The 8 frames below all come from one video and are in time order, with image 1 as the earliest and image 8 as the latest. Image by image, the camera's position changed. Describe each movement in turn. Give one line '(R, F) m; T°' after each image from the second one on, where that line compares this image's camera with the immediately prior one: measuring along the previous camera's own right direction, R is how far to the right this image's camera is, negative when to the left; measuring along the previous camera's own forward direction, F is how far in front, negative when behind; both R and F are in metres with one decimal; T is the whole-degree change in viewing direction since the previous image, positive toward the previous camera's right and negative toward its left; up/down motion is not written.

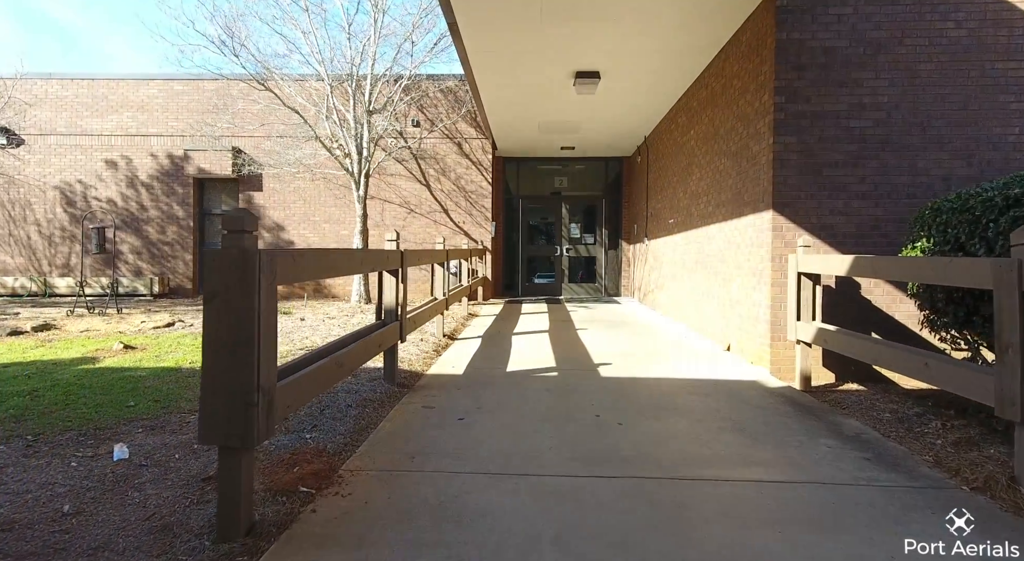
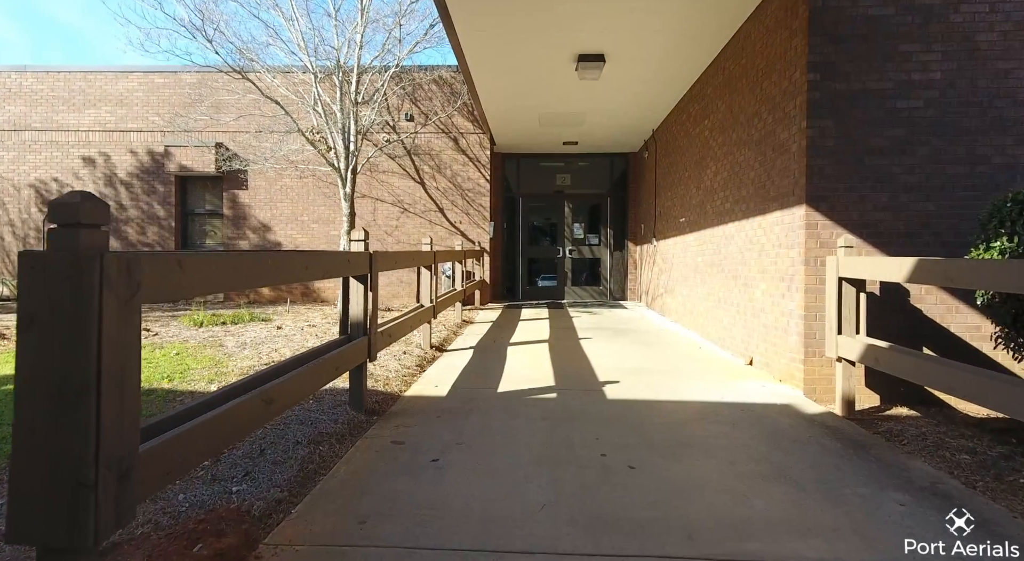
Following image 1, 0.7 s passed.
(+0.1, +0.7) m; 0°
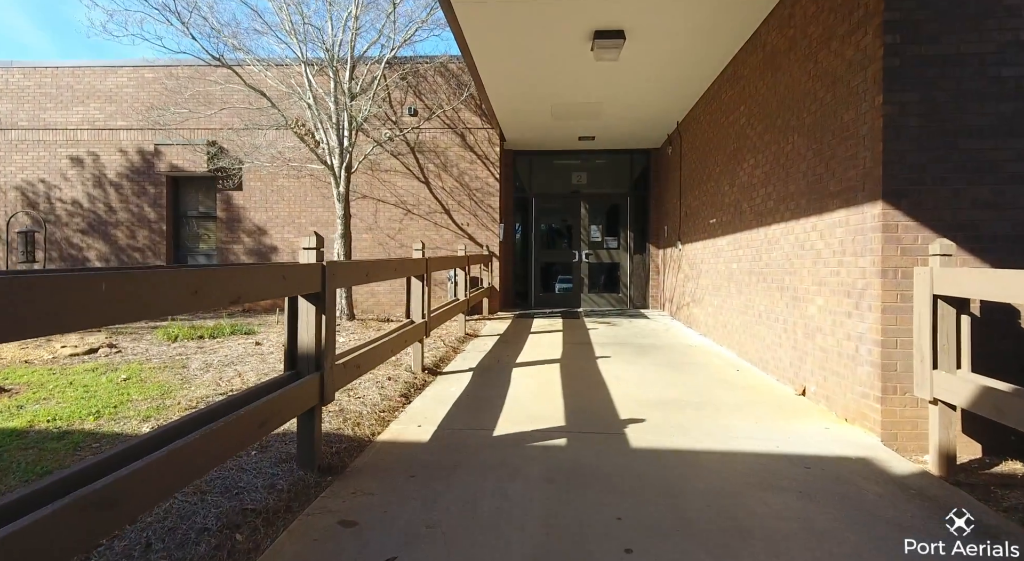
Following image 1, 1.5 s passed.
(+0.1, +0.8) m; -2°
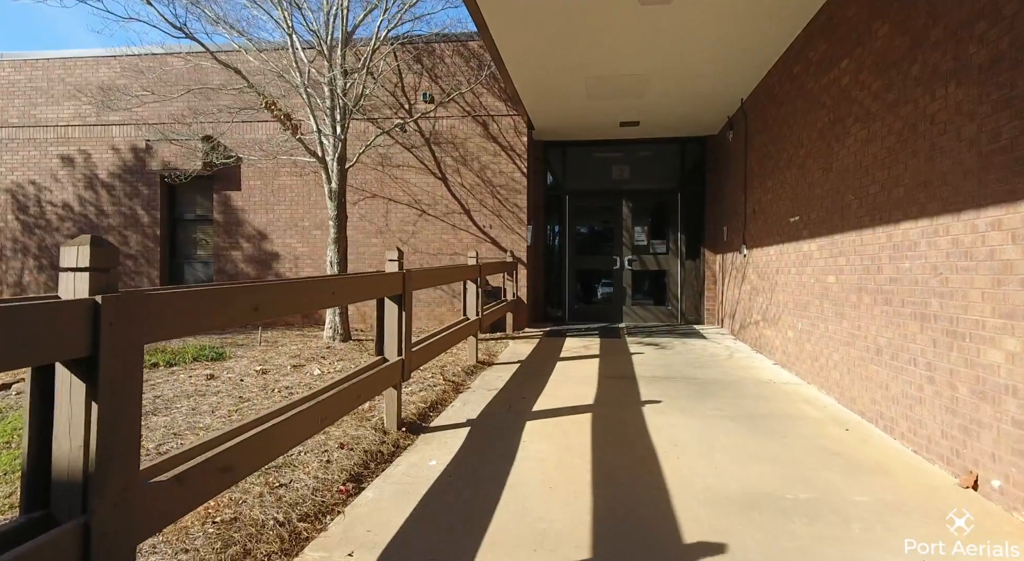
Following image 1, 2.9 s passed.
(+0.2, +1.5) m; -4°
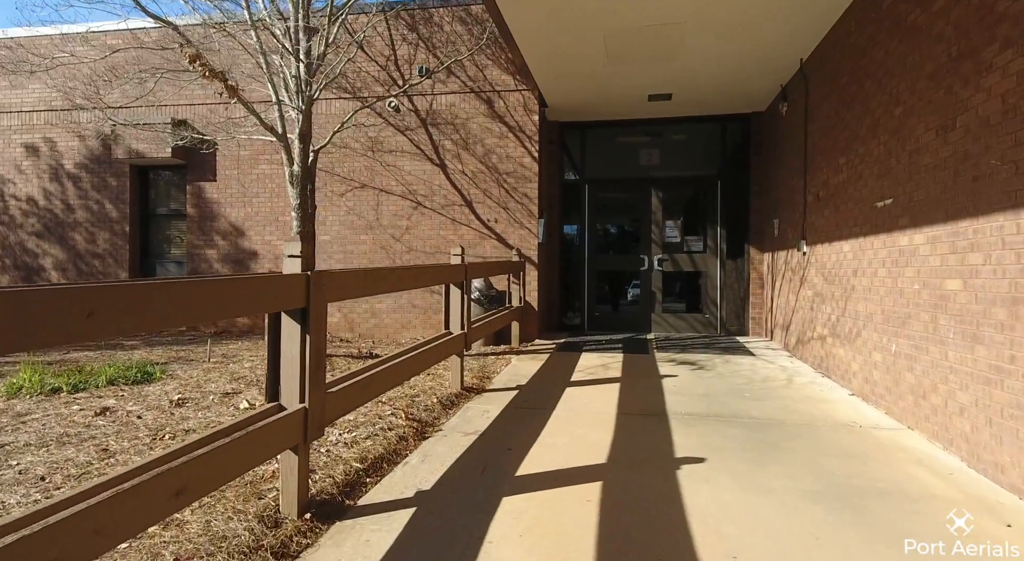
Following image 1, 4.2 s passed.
(+0.3, +1.3) m; -3°
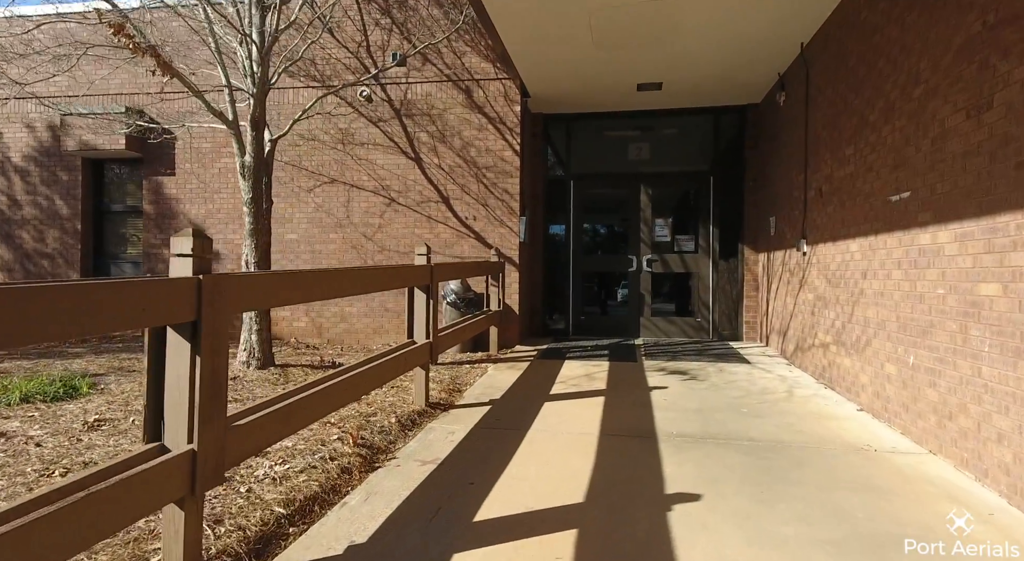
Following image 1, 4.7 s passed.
(+0.1, +0.5) m; +1°
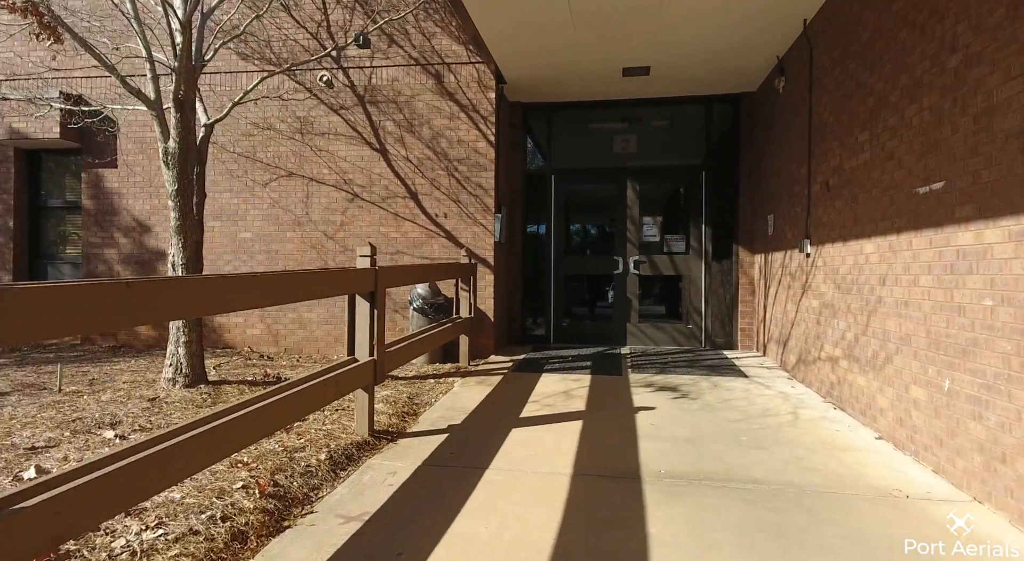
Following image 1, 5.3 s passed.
(+0.2, +0.6) m; +1°
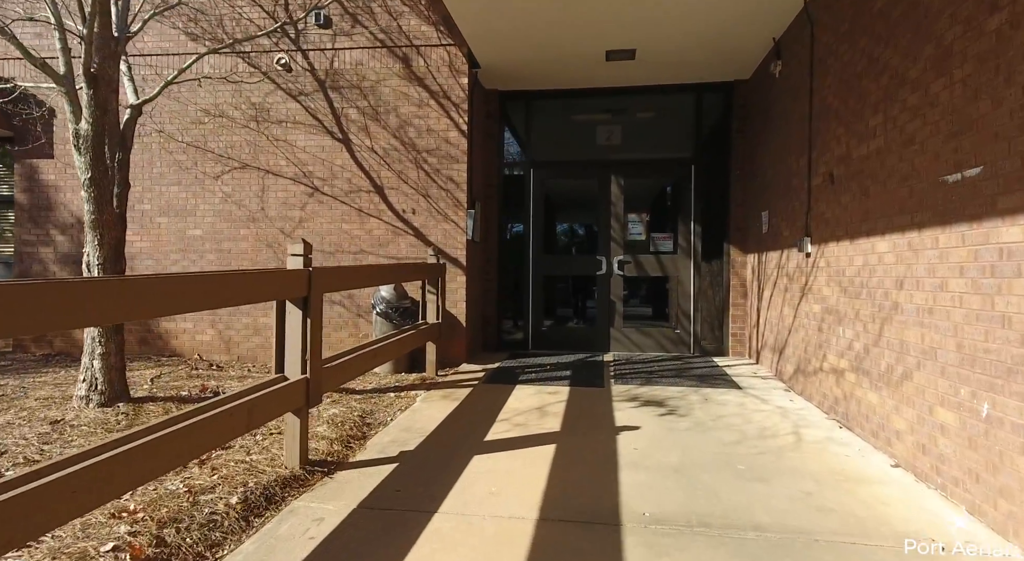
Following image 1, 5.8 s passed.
(+0.2, +0.5) m; +1°
